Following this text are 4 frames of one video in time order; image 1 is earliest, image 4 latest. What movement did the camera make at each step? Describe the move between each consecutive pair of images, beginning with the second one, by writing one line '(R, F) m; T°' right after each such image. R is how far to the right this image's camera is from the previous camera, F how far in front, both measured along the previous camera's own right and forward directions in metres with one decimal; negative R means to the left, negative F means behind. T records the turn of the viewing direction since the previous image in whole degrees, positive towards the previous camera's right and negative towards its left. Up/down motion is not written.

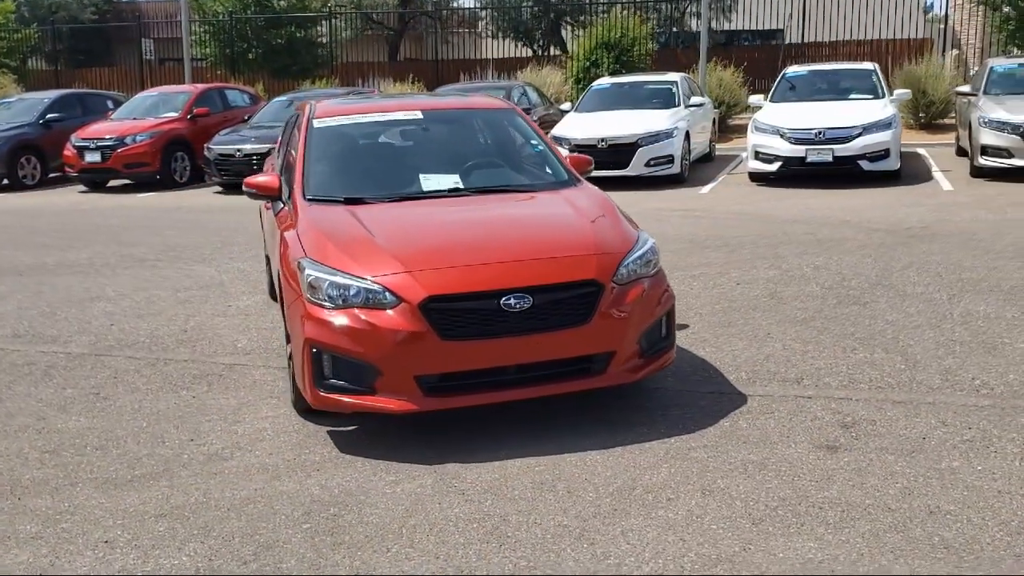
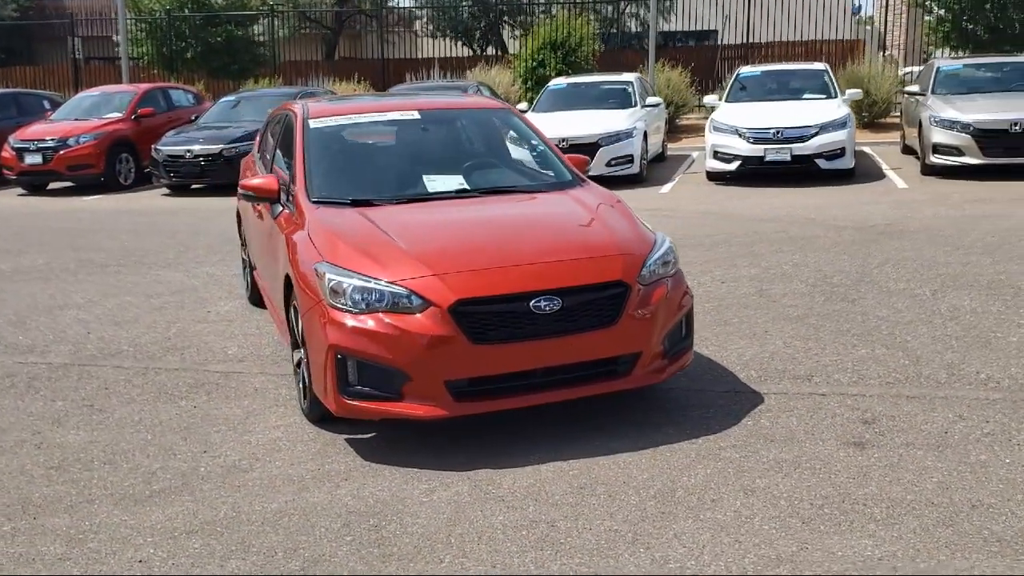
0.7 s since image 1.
(-0.5, +0.1) m; +4°
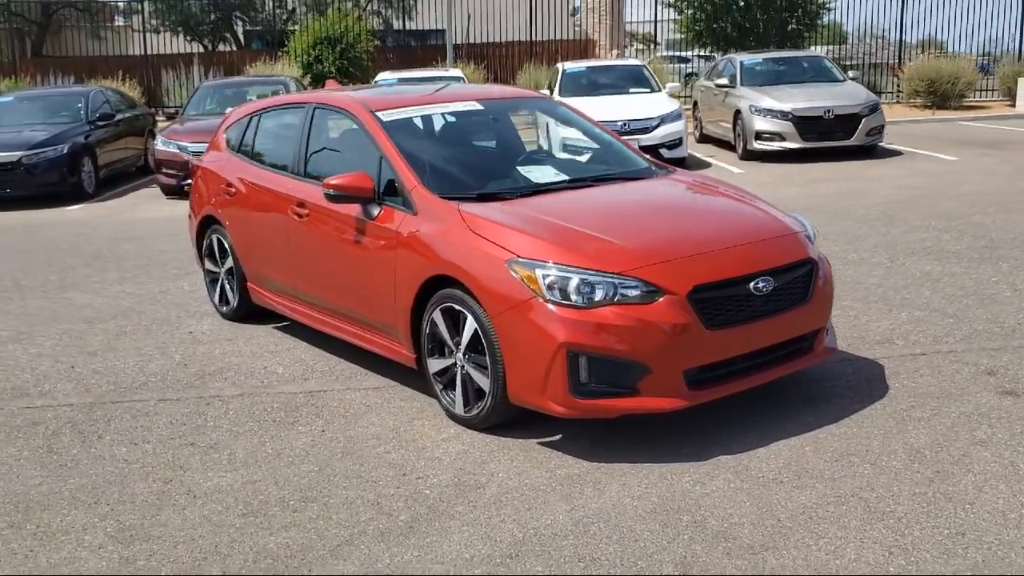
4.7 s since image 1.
(-2.3, +0.5) m; +17°
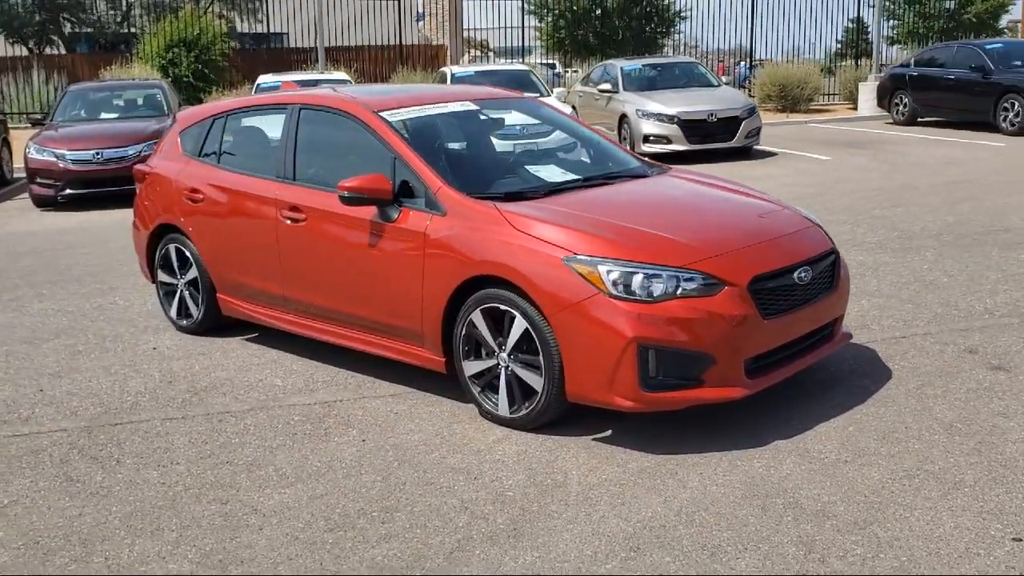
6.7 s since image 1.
(-1.0, +0.1) m; +10°
